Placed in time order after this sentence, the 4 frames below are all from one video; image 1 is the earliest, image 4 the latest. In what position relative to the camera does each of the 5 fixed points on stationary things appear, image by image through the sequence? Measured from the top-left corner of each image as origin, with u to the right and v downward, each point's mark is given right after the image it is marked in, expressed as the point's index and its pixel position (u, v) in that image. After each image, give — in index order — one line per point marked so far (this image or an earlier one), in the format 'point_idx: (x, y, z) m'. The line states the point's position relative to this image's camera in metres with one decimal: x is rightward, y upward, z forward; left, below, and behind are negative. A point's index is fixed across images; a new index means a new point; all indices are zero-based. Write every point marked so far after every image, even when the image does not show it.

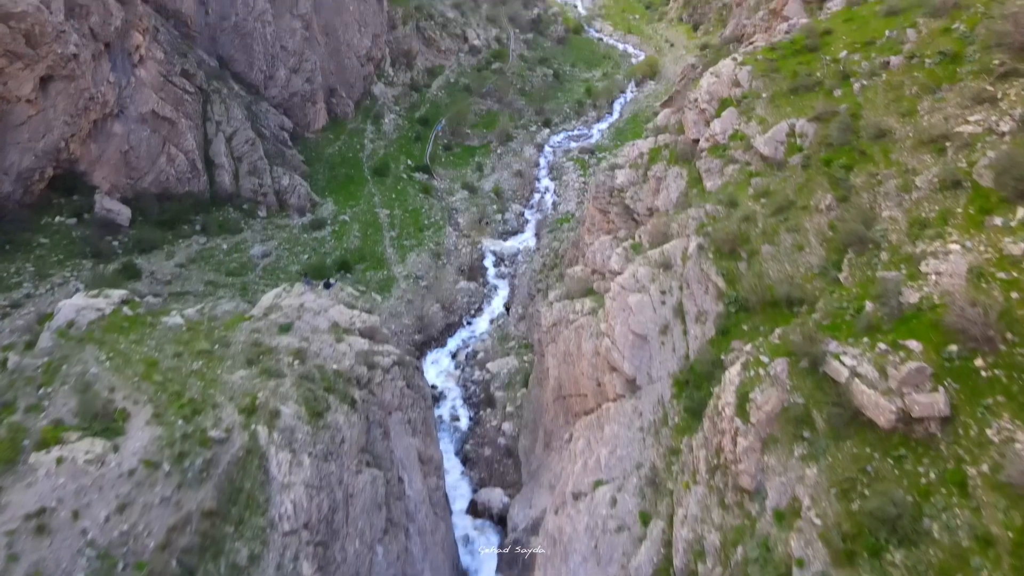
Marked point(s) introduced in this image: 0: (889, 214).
0: (+5.5, +1.1, +10.8) m
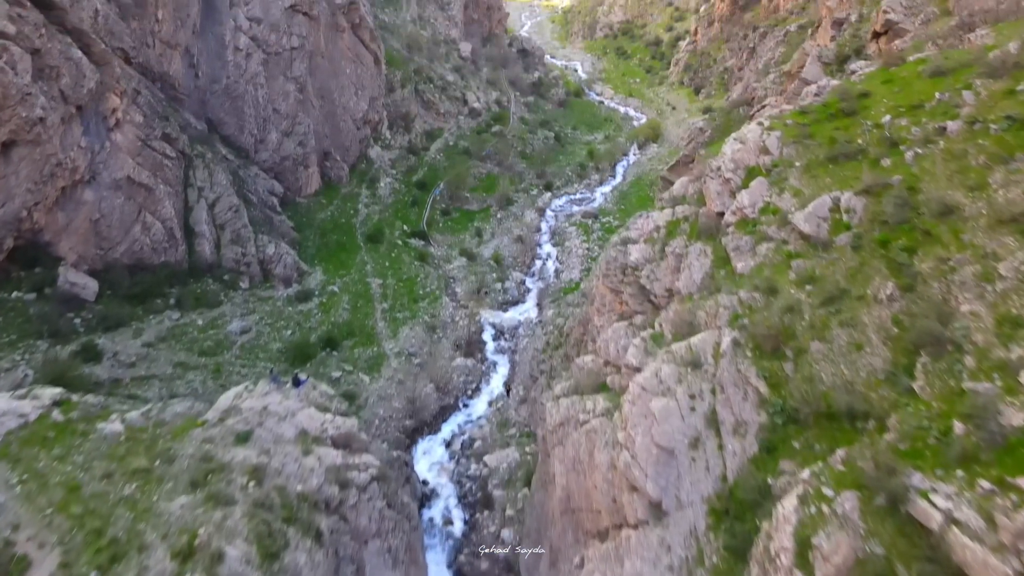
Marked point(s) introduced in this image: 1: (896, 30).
0: (+5.6, -0.2, +8.9) m
1: (+10.1, +6.8, +19.4) m
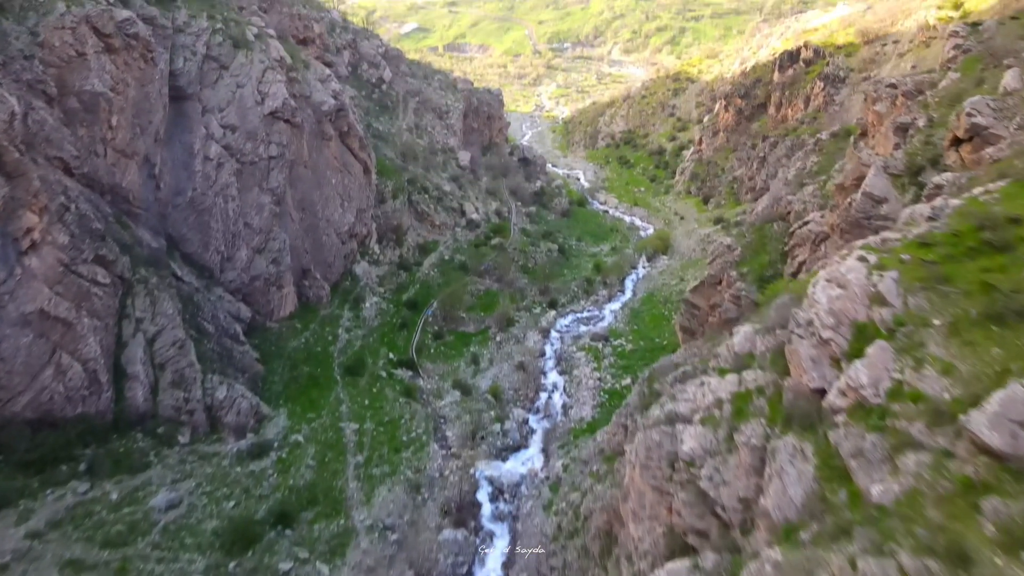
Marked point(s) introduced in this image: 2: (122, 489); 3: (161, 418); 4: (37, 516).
0: (+5.6, -2.2, +4.5) m
1: (+10.1, +3.3, +15.8) m
2: (-9.2, -4.7, +17.4) m
3: (-9.4, -3.5, +19.8) m
4: (-10.0, -4.8, +15.5) m
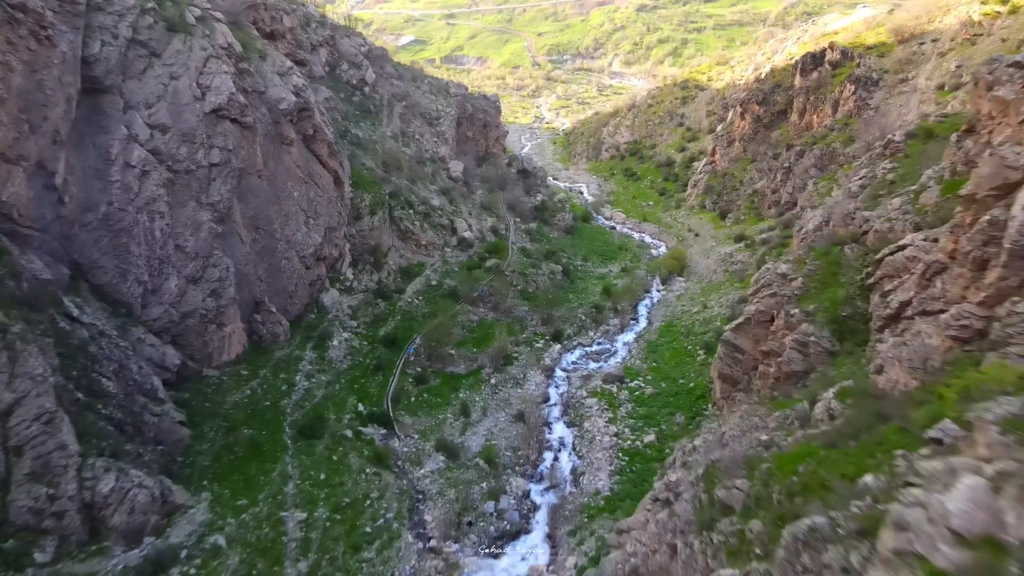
0: (+5.5, -3.0, -1.3) m
1: (+10.0, +2.3, +10.1) m
2: (-9.3, -5.7, +11.6) m
3: (-9.5, -4.5, +14.0) m
4: (-10.0, -5.7, +9.7) m
